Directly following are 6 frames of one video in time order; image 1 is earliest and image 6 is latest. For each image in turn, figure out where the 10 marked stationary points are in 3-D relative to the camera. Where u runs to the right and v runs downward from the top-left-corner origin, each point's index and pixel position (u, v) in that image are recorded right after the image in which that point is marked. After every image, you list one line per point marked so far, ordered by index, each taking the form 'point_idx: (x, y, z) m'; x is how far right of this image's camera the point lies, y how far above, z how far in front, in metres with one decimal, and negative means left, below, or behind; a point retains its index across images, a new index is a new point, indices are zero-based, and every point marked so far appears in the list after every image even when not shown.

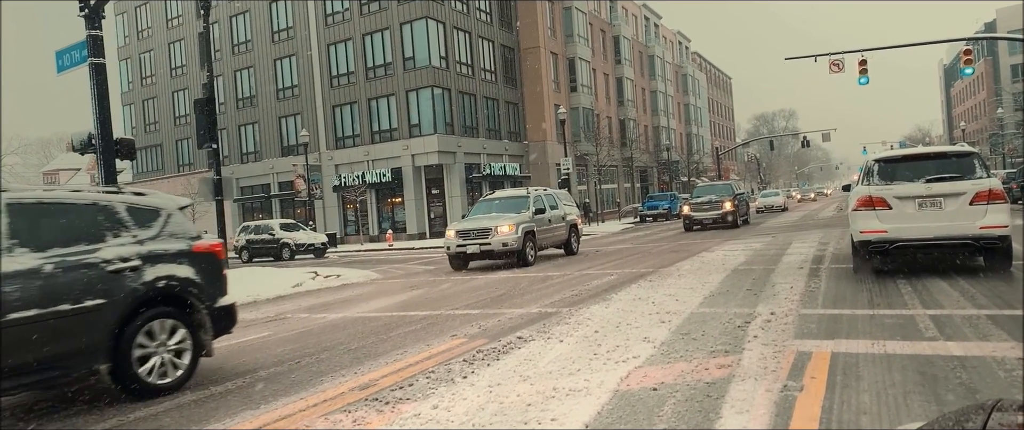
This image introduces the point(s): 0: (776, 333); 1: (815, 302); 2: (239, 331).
0: (+2.5, -1.1, +6.2) m
1: (+3.6, -1.0, +7.8) m
2: (-3.6, -1.5, +8.7) m
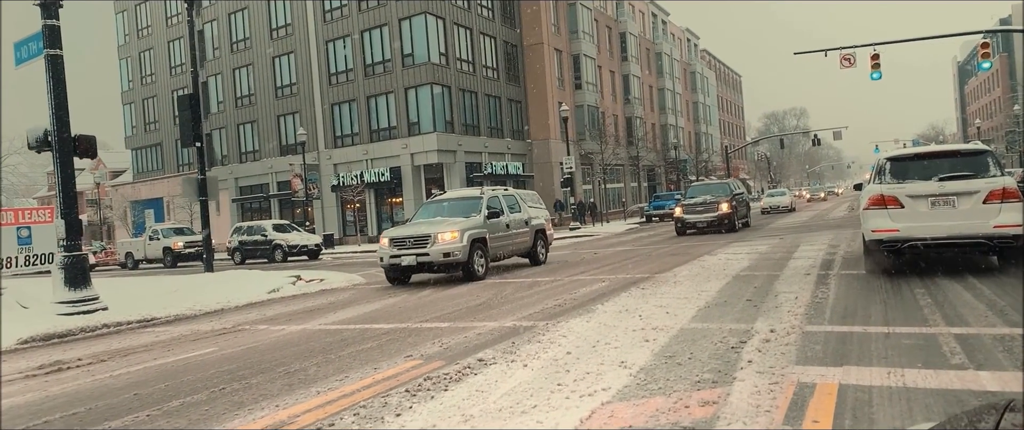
0: (+2.1, -1.1, +5.3) m
1: (+3.2, -1.1, +6.9) m
2: (-3.9, -1.6, +8.0) m
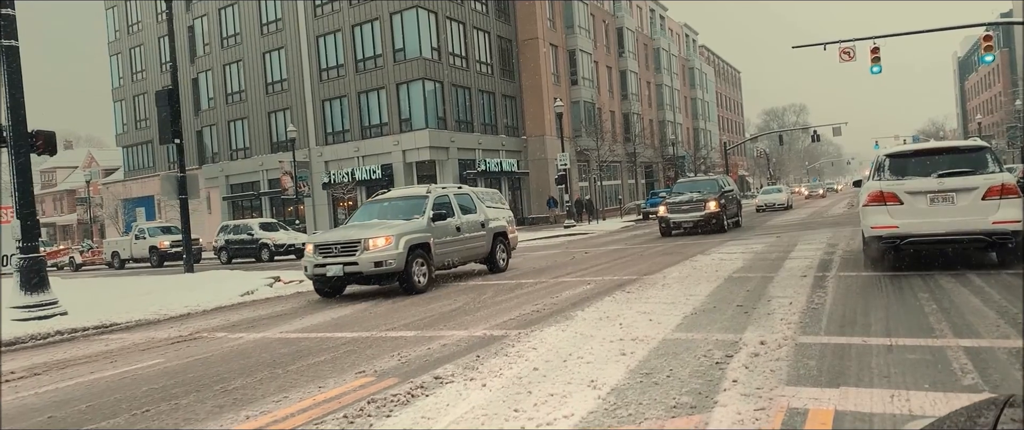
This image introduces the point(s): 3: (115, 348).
0: (+1.8, -1.1, +4.7) m
1: (+2.9, -1.1, +6.3) m
2: (-4.3, -1.6, +7.4) m
3: (-4.9, -1.6, +8.1) m
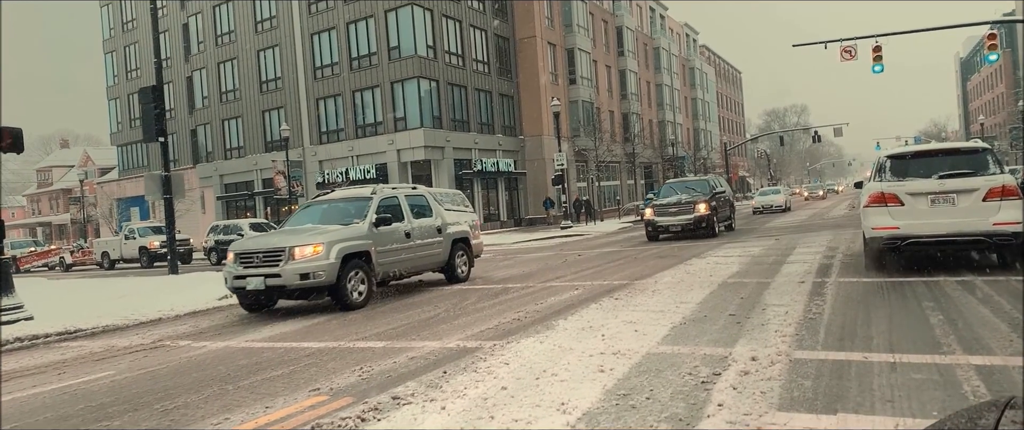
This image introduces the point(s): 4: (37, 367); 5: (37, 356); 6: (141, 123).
0: (+1.5, -1.2, +4.2) m
1: (+2.7, -1.1, +5.8) m
2: (-4.5, -1.6, +6.9) m
3: (-5.1, -1.6, +7.7) m
4: (-5.1, -1.6, +7.1) m
5: (-5.6, -1.7, +7.8) m
6: (-10.3, +2.6, +18.4) m
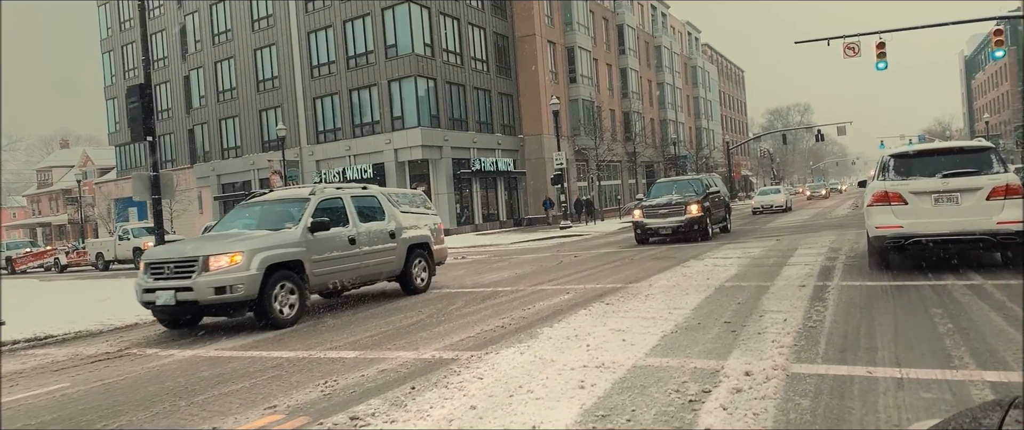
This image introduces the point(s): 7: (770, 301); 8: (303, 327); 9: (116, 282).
0: (+1.3, -1.2, +3.8) m
1: (+2.5, -1.1, +5.4) m
2: (-4.7, -1.6, +6.5) m
3: (-5.3, -1.7, +7.3) m
4: (-5.3, -1.7, +6.7) m
5: (-5.8, -1.7, +7.4) m
6: (-10.5, +2.6, +18.0) m
7: (+3.0, -1.0, +7.7) m
8: (-2.6, -1.4, +8.3) m
9: (-9.2, -1.6, +15.2) m
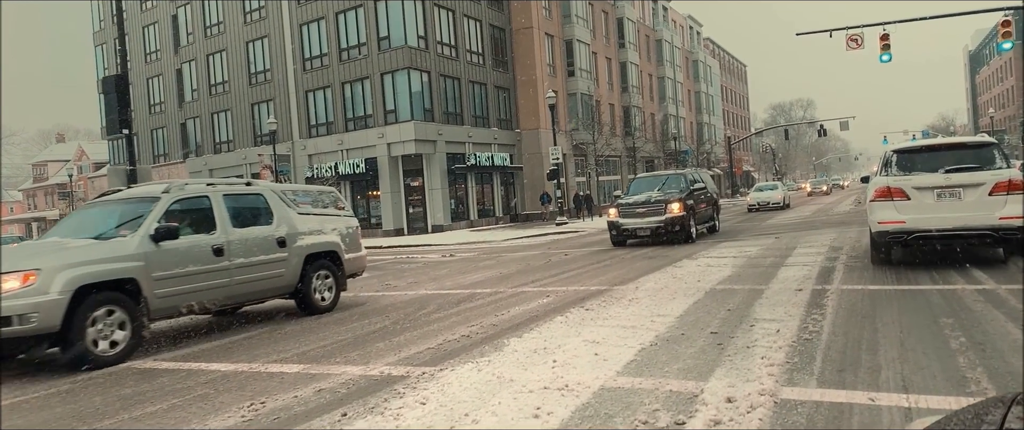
0: (+1.0, -1.2, +3.2) m
1: (+2.1, -1.1, +4.7) m
2: (-5.0, -1.6, +5.9) m
3: (-5.7, -1.6, +6.7) m
4: (-5.6, -1.6, +6.1) m
5: (-6.2, -1.7, +6.8) m
6: (-10.8, +2.7, +17.4) m
7: (+2.7, -1.0, +7.1) m
8: (-2.9, -1.4, +7.6) m
9: (-9.5, -1.5, +14.6) m
